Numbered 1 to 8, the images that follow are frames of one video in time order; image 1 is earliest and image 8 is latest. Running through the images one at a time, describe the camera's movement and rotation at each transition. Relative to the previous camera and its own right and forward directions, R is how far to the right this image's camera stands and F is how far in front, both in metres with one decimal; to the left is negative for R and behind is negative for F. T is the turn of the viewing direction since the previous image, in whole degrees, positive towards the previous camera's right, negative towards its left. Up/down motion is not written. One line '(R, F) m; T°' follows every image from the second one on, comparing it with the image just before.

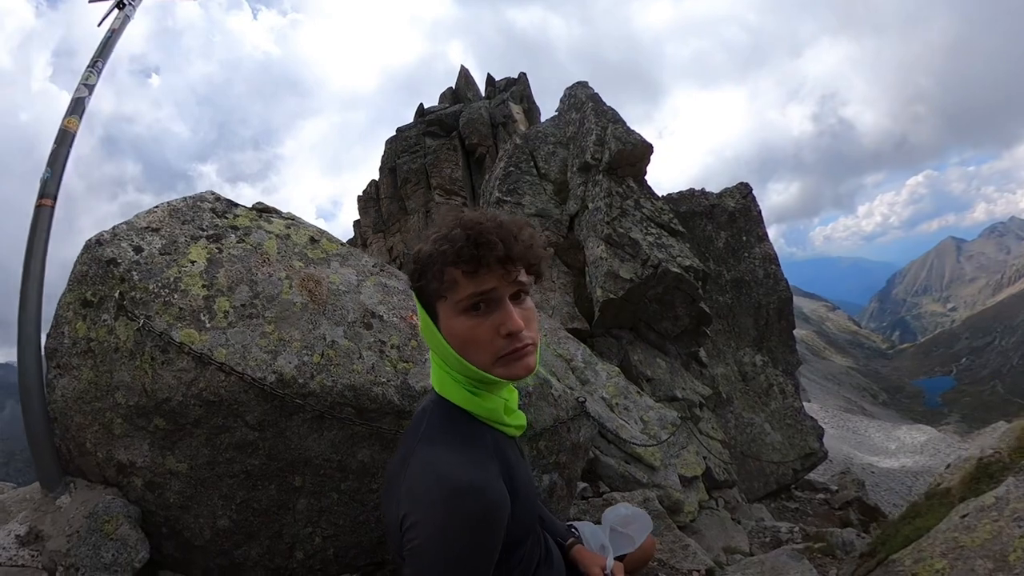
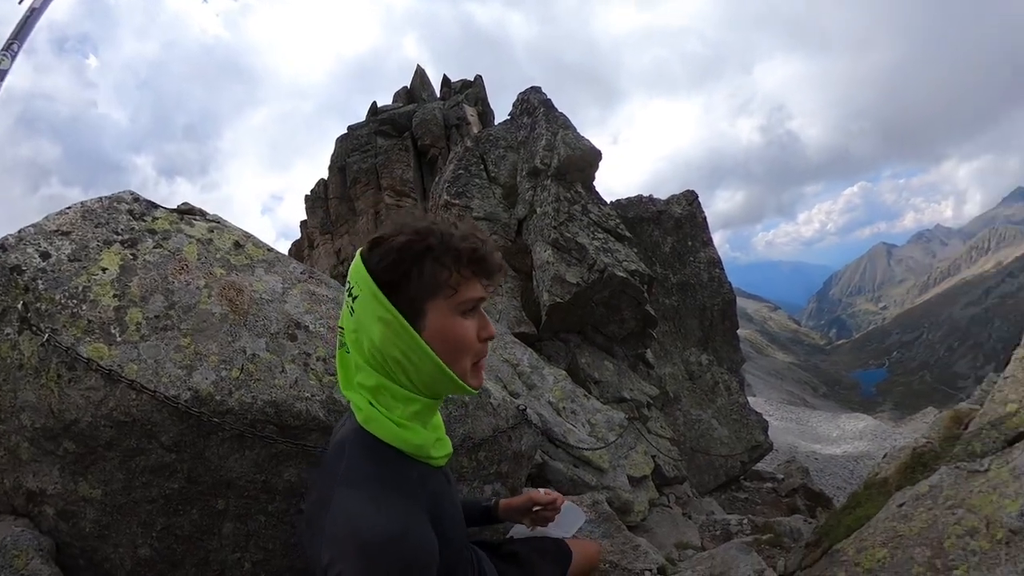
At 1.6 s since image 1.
(-0.3, +0.1) m; +7°
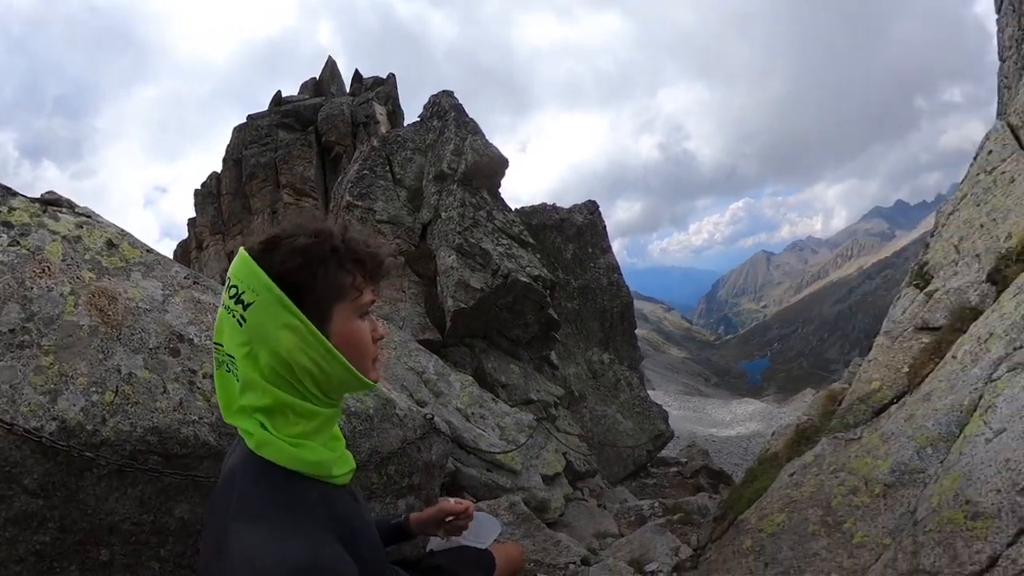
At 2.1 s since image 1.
(-0.9, +0.1) m; +16°
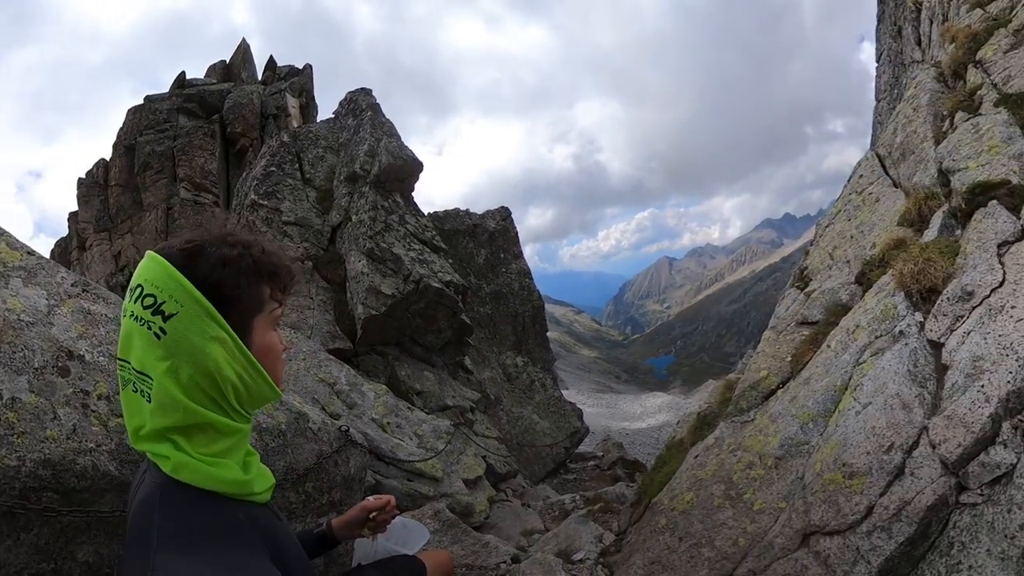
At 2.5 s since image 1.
(-0.5, -0.1) m; +12°
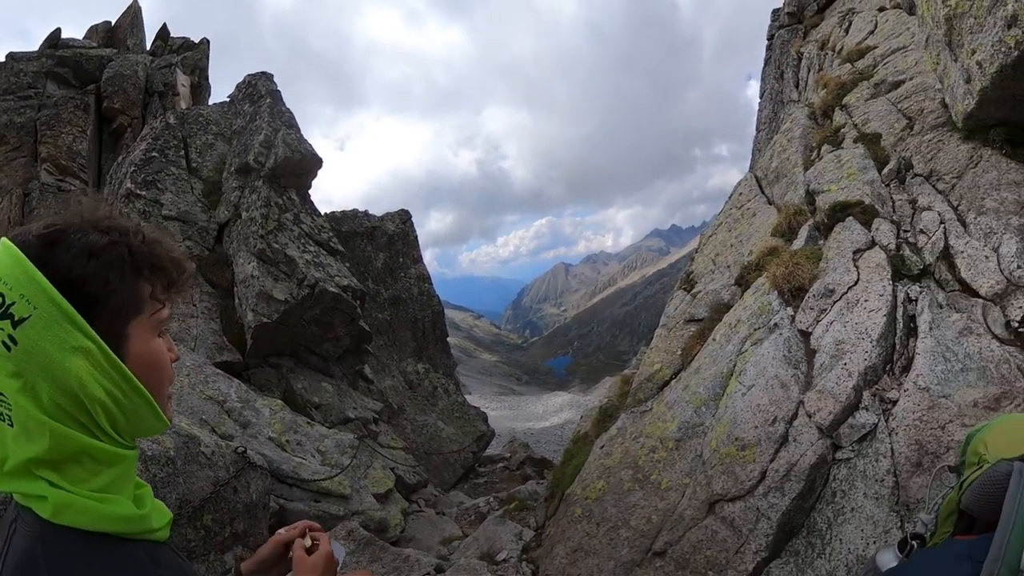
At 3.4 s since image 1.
(-0.2, -0.1) m; +11°
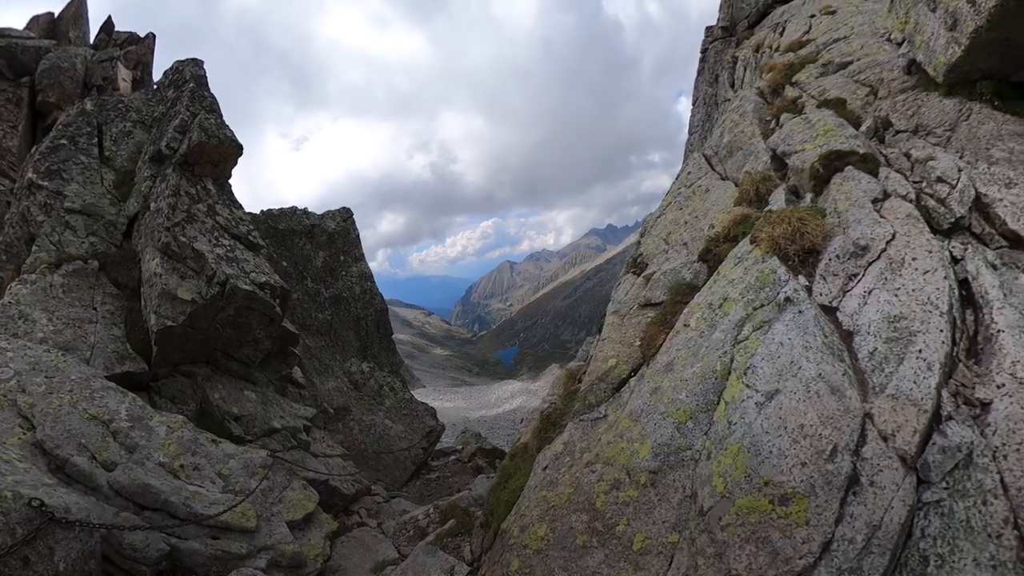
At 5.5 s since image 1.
(+0.2, +0.8) m; +3°
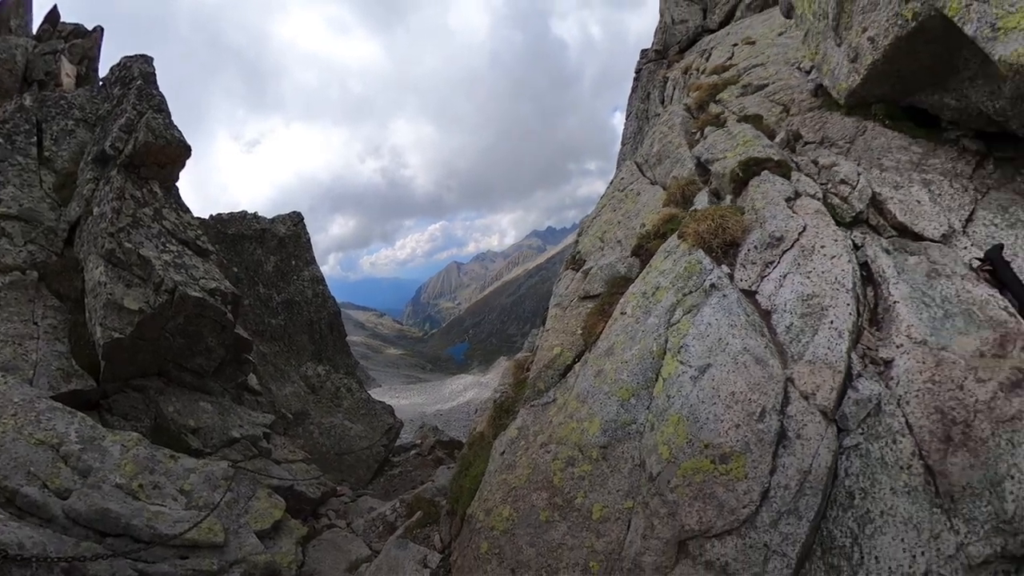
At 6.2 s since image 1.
(-0.1, -0.2) m; +5°
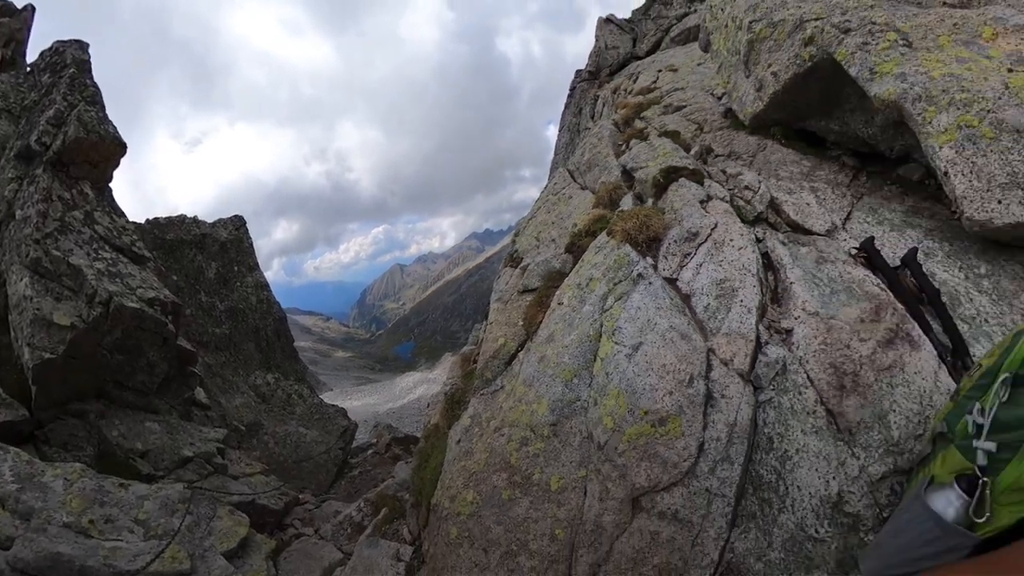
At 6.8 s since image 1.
(-0.1, -0.2) m; +6°
